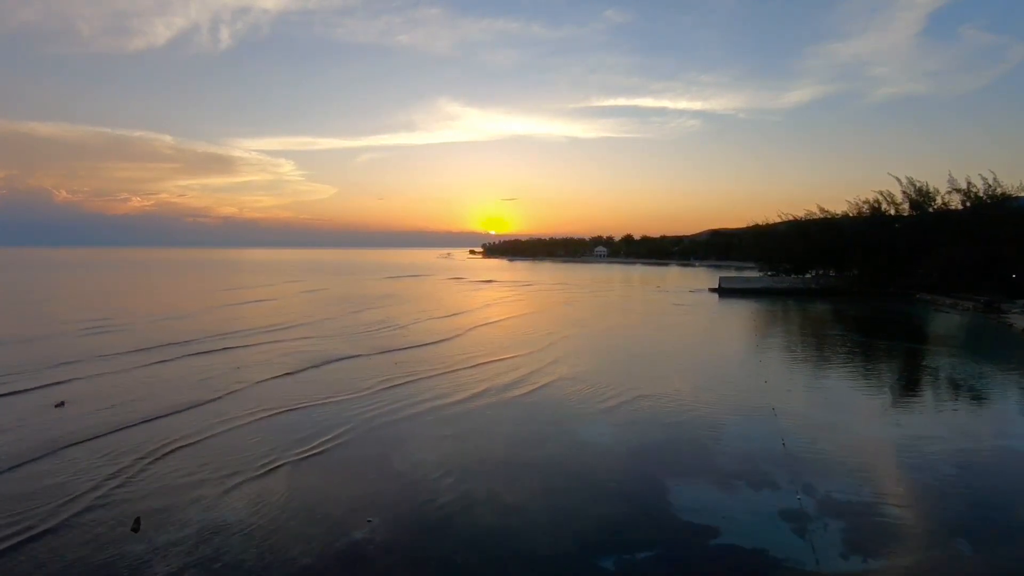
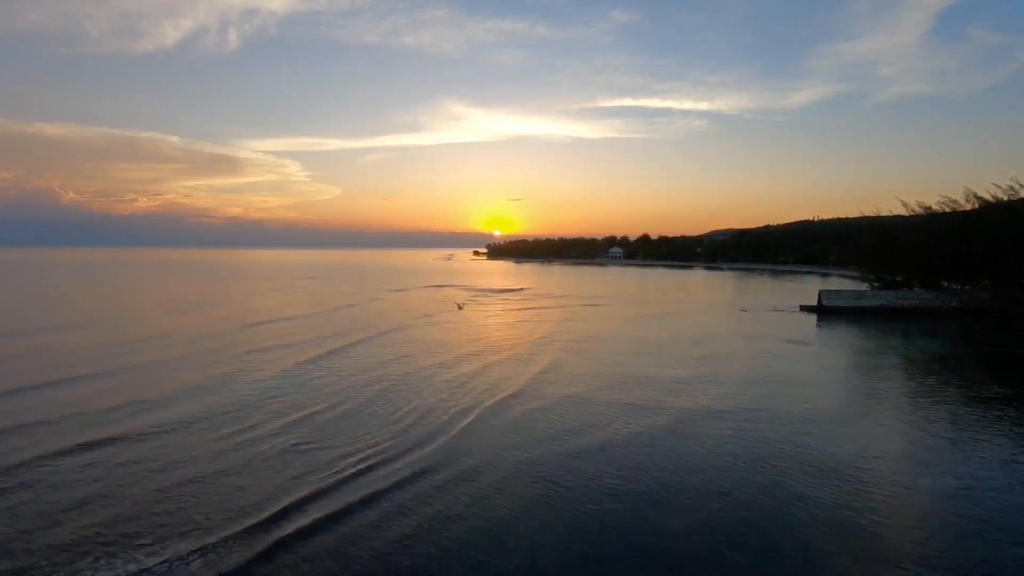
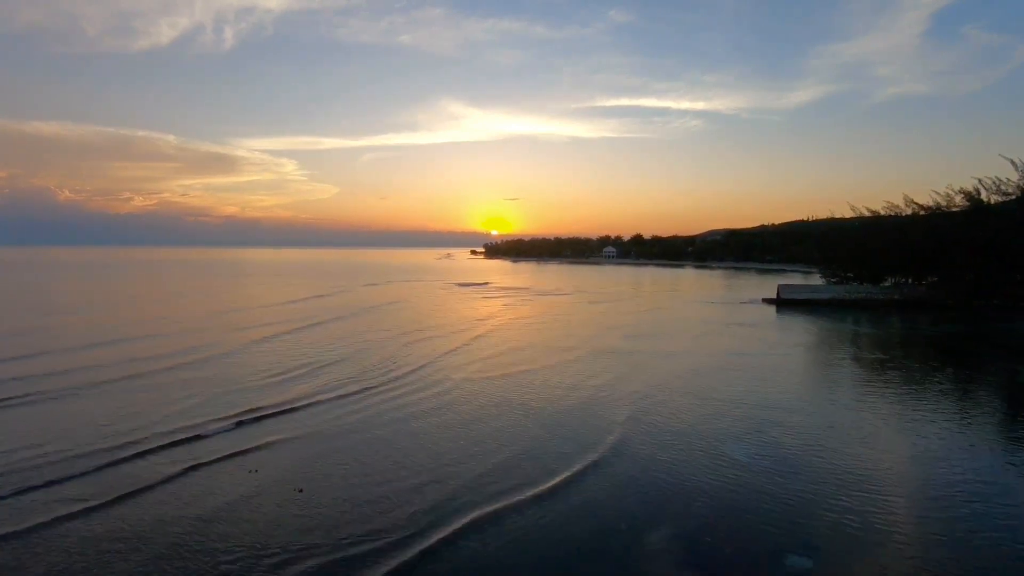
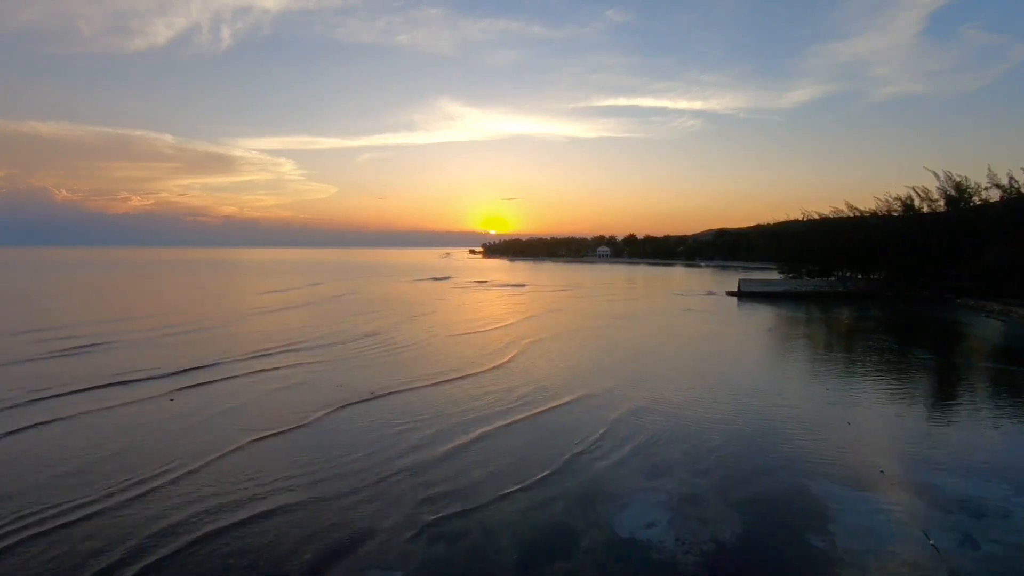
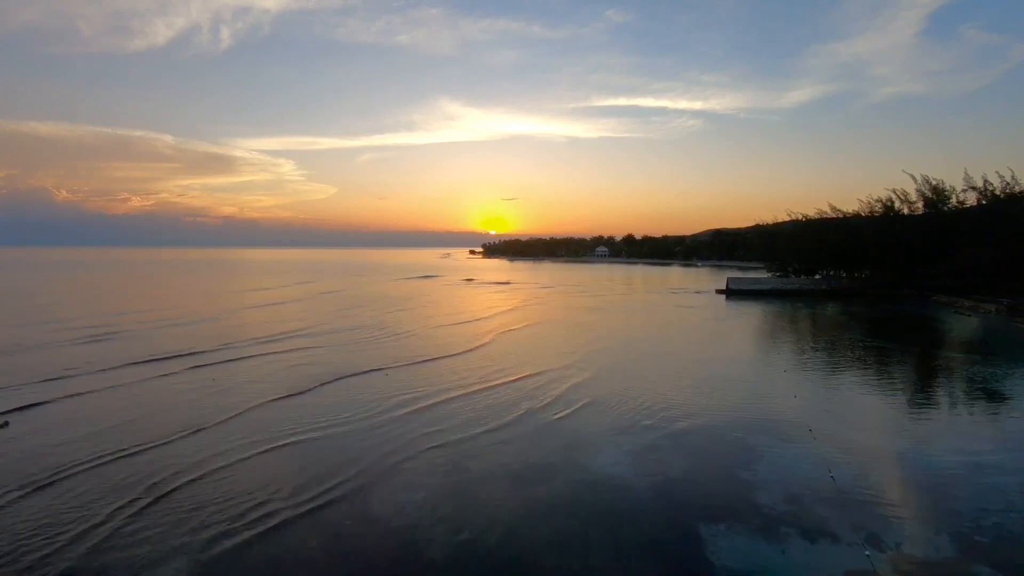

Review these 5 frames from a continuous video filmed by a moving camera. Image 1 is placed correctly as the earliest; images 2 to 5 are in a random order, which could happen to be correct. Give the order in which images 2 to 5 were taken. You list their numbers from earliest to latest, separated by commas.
5, 4, 3, 2
